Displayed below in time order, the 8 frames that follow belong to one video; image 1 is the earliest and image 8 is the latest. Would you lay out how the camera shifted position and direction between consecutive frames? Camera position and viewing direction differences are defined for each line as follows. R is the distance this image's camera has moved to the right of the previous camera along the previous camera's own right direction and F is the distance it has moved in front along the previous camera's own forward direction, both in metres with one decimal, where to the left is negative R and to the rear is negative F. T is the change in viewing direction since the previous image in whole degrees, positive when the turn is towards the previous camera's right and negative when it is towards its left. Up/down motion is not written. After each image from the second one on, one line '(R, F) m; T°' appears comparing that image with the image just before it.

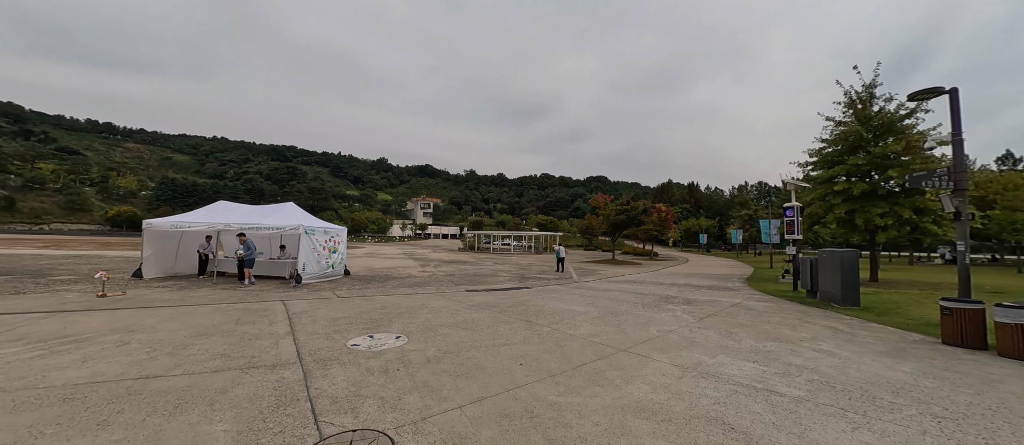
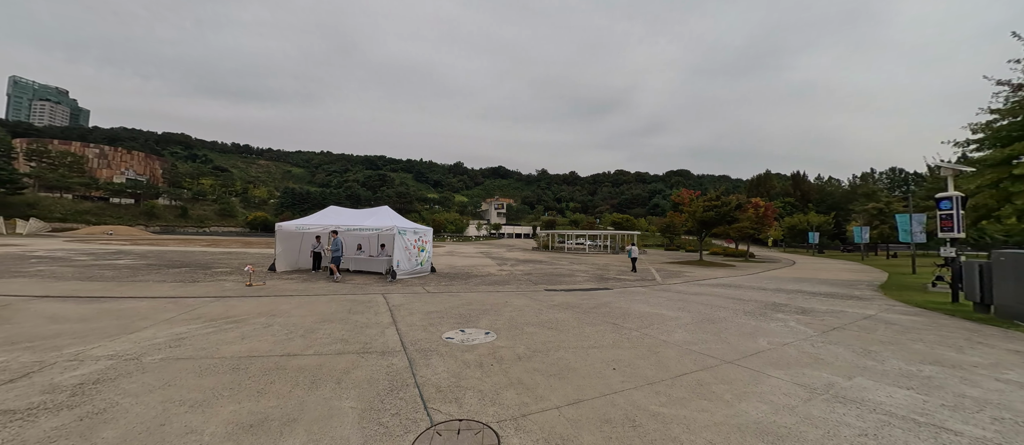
(-0.3, +0.1) m; -12°
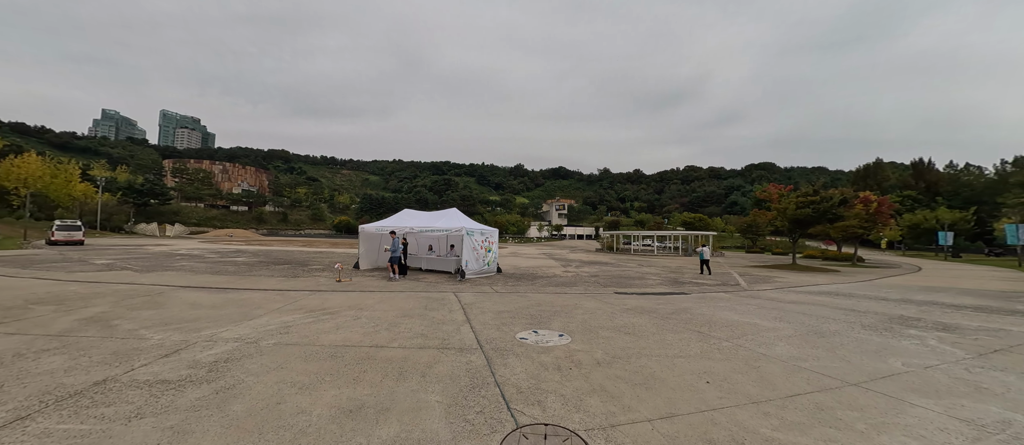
(-0.2, +0.1) m; -10°
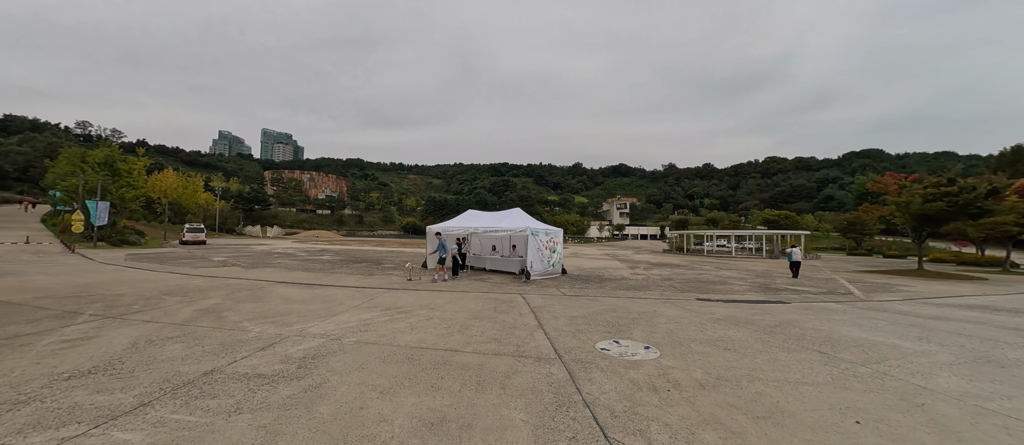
(-0.3, +0.4) m; -10°
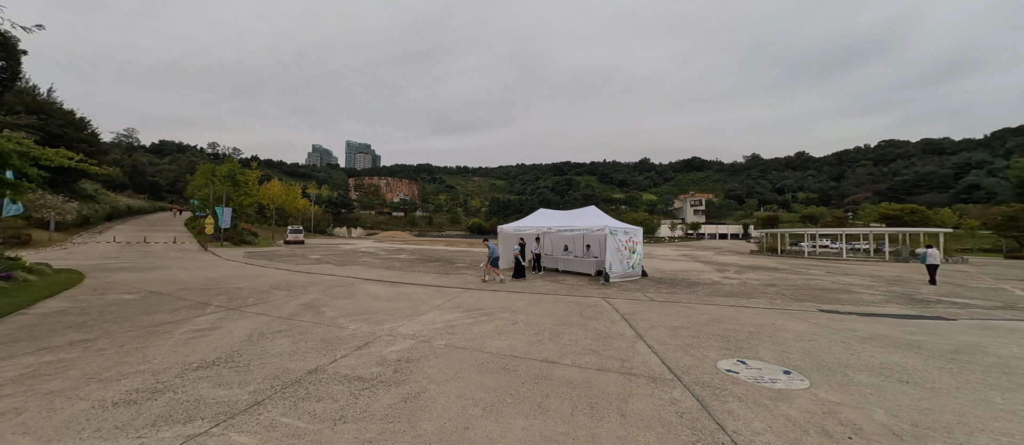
(-0.5, +0.5) m; -10°
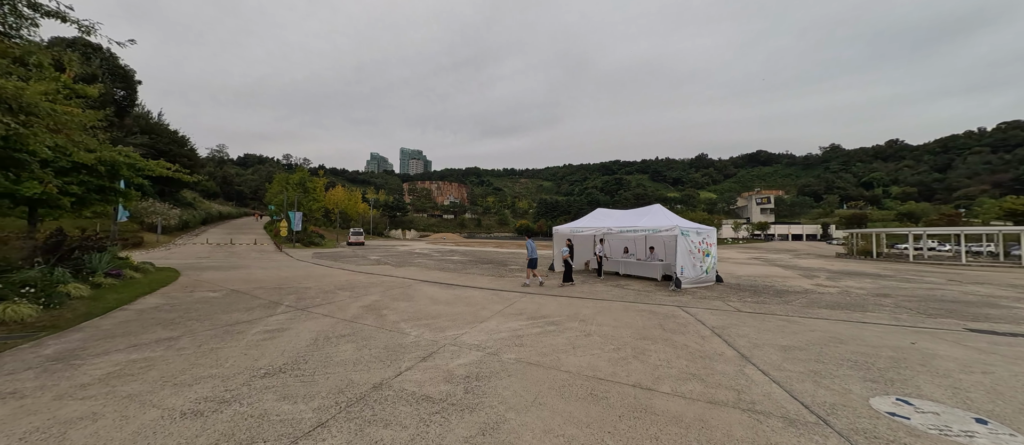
(-0.4, +0.5) m; -8°
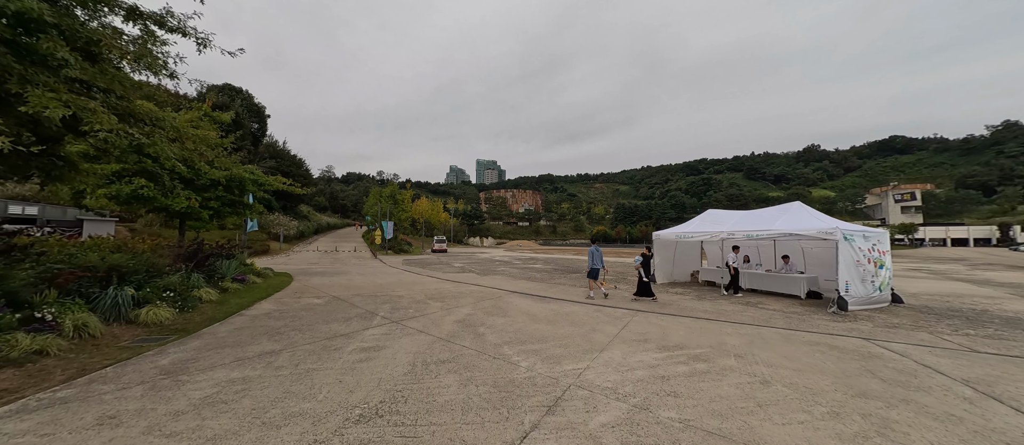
(-0.7, +1.0) m; -12°
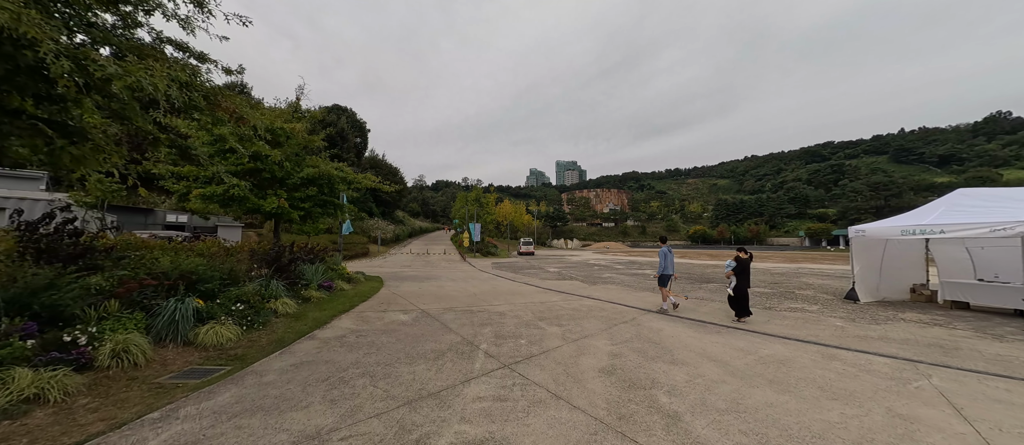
(-1.0, +2.2) m; -14°
